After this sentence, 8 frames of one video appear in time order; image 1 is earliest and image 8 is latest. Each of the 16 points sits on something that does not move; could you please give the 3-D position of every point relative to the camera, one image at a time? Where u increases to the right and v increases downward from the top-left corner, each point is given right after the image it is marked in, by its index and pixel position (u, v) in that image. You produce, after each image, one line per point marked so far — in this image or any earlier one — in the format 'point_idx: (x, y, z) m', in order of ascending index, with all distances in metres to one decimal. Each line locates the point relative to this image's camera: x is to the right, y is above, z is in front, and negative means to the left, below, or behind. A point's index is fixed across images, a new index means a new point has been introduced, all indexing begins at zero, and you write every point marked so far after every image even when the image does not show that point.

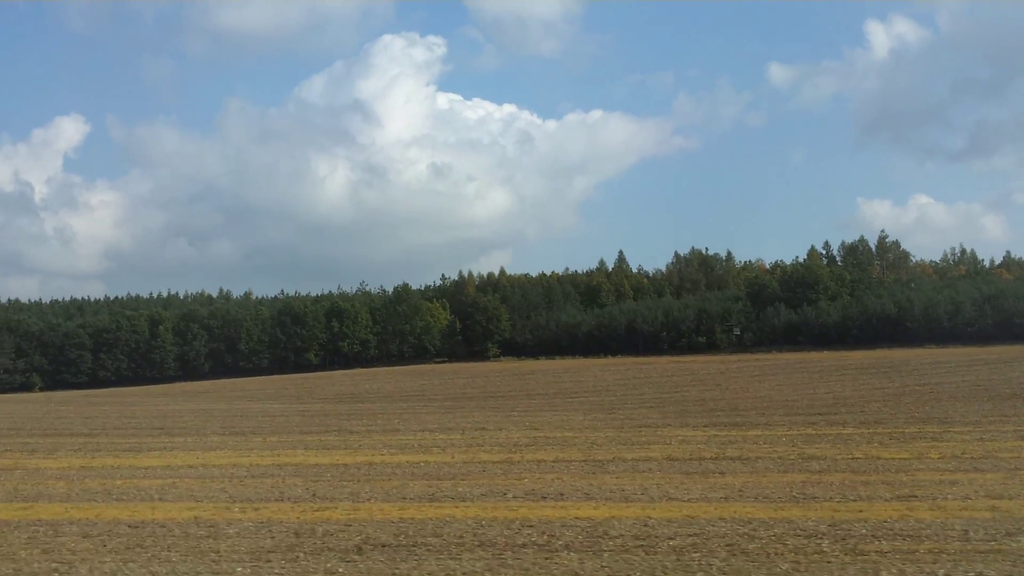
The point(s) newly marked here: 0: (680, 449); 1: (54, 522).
0: (+3.2, -3.1, +17.9) m
1: (-4.8, -2.5, +9.9) m
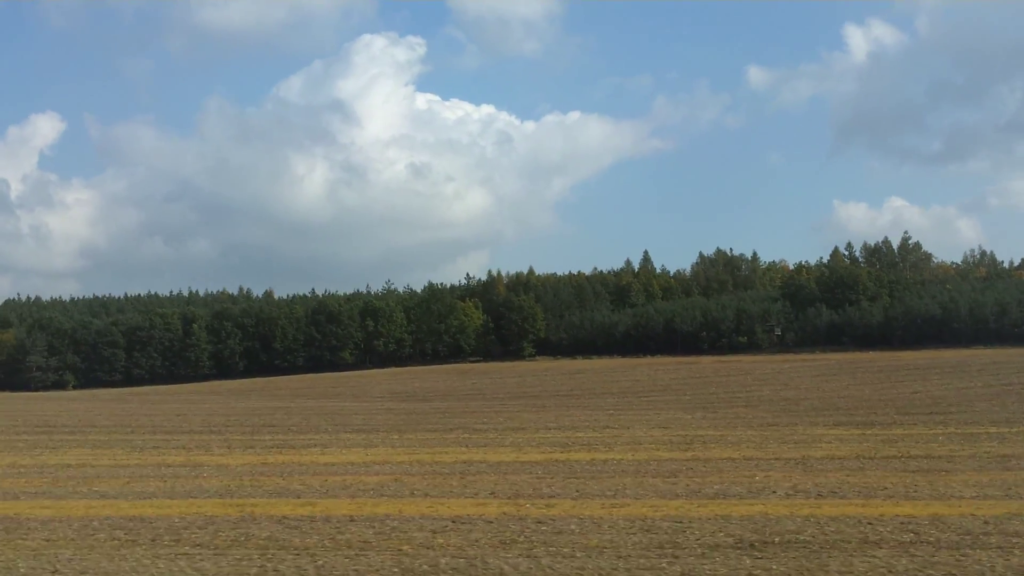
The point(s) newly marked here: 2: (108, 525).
0: (+6.5, -3.0, +17.8) m
1: (-1.4, -2.4, +9.8) m
2: (-4.1, -2.4, +9.5) m
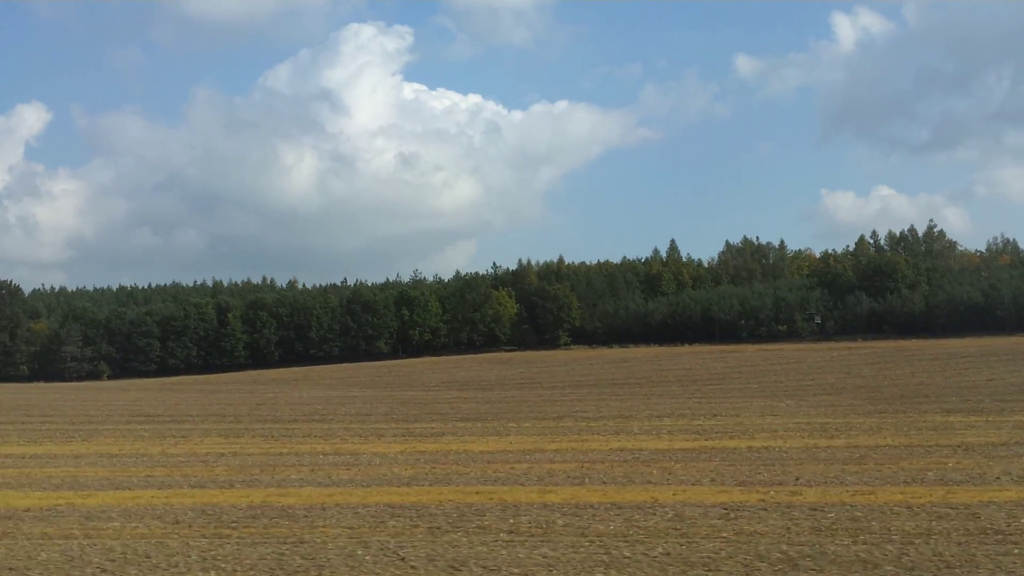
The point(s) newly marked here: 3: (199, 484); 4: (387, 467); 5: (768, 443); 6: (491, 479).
0: (+9.2, -2.8, +17.8) m
1: (+1.4, -2.3, +9.7) m
2: (-1.3, -2.3, +9.4) m
3: (-4.2, -2.6, +12.7) m
4: (-2.0, -2.8, +14.5) m
5: (+4.8, -2.8, +17.2) m
6: (-0.3, -2.5, +12.3) m
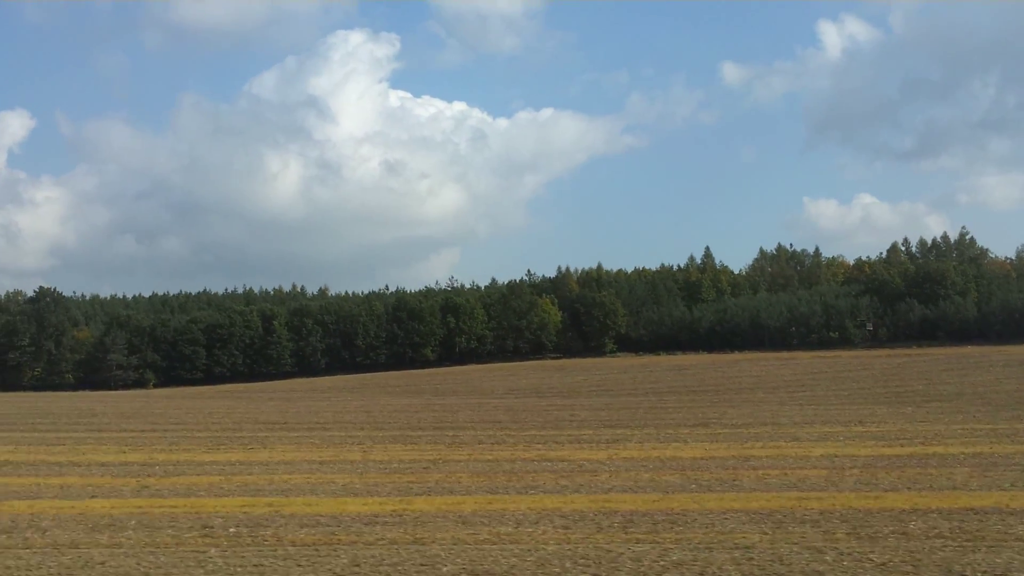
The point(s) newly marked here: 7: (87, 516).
0: (+12.9, -2.9, +17.9) m
1: (+5.2, -2.3, +9.7) m
2: (+2.5, -2.3, +9.4) m
3: (-0.5, -2.7, +12.6) m
4: (+1.8, -2.9, +14.4) m
5: (+8.5, -2.9, +17.2) m
6: (+3.5, -2.6, +12.2) m
7: (-4.8, -2.5, +10.5) m
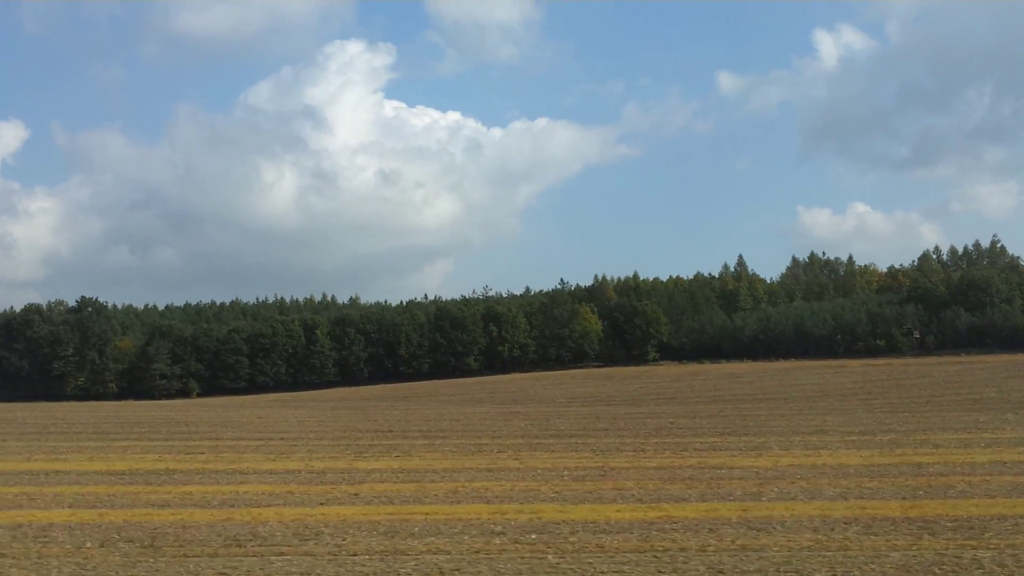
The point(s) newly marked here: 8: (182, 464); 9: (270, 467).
0: (+15.9, -3.0, +17.9) m
1: (+8.1, -2.4, +9.7) m
2: (+5.5, -2.4, +9.4) m
3: (+2.5, -2.8, +12.6) m
4: (+4.7, -3.0, +14.5) m
5: (+11.5, -3.1, +17.2) m
6: (+6.5, -2.7, +12.3) m
7: (-1.8, -2.6, +10.5) m
8: (-6.5, -3.4, +18.2) m
9: (-4.7, -3.4, +17.7) m
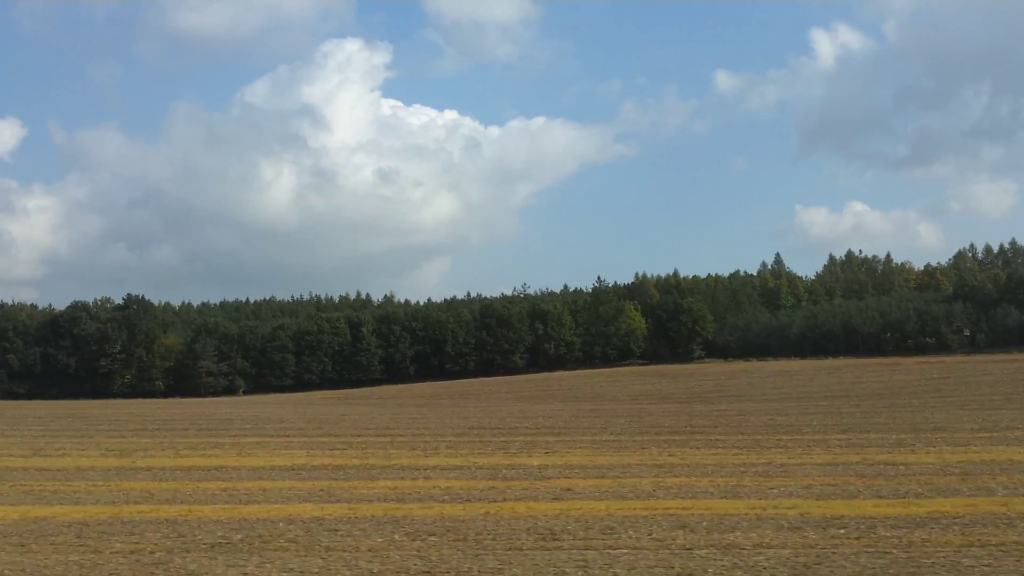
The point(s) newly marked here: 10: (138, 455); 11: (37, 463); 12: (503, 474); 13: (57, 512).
0: (+19.0, -2.9, +17.9) m
1: (+11.2, -2.3, +9.7) m
2: (+8.6, -2.3, +9.4) m
3: (+5.6, -2.8, +12.7) m
4: (+7.8, -2.9, +14.5) m
5: (+14.6, -3.0, +17.2) m
6: (+9.6, -2.6, +12.3) m
7: (+1.3, -2.6, +10.6) m
8: (-3.4, -3.4, +18.3) m
9: (-1.6, -3.3, +17.8) m
10: (-8.0, -3.4, +19.3) m
11: (-9.5, -3.4, +18.1) m
12: (0.0, -3.2, +16.1) m
13: (-5.6, -2.7, +11.5) m
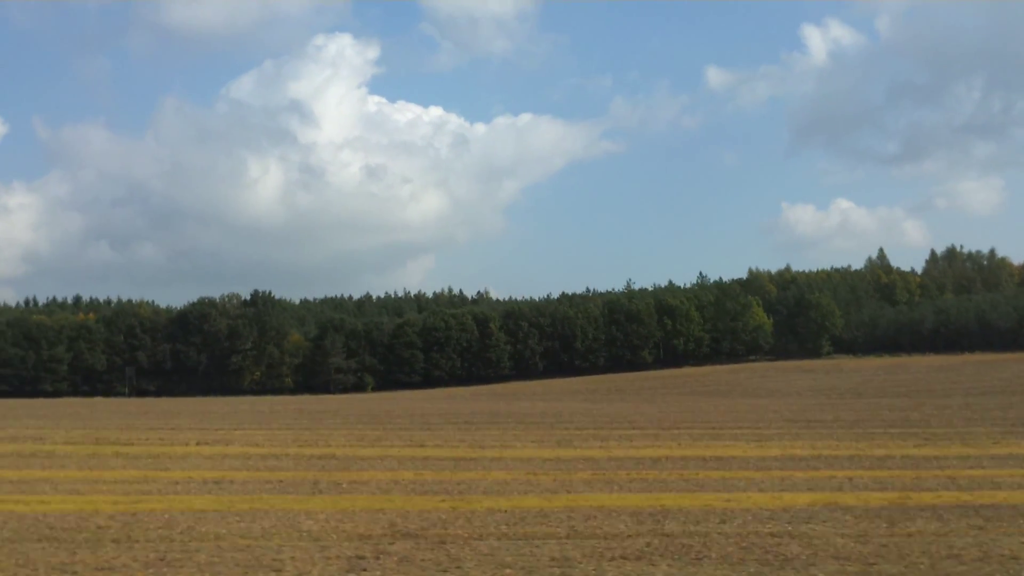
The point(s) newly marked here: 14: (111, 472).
0: (+28.1, -2.7, +17.8) m
1: (+20.4, -2.1, +9.6) m
2: (+17.7, -2.1, +9.3) m
3: (+14.7, -2.5, +12.5) m
4: (+17.0, -2.7, +14.4) m
5: (+23.7, -2.8, +17.1) m
6: (+18.7, -2.4, +12.2) m
7: (+10.4, -2.4, +10.4) m
8: (+5.7, -3.1, +18.1) m
9: (+7.5, -3.1, +17.6) m
10: (+1.2, -3.2, +19.1) m
11: (-0.3, -3.2, +17.9) m
12: (+9.1, -3.0, +15.9) m
13: (+3.6, -2.5, +11.3) m
14: (-6.4, -2.9, +14.9) m
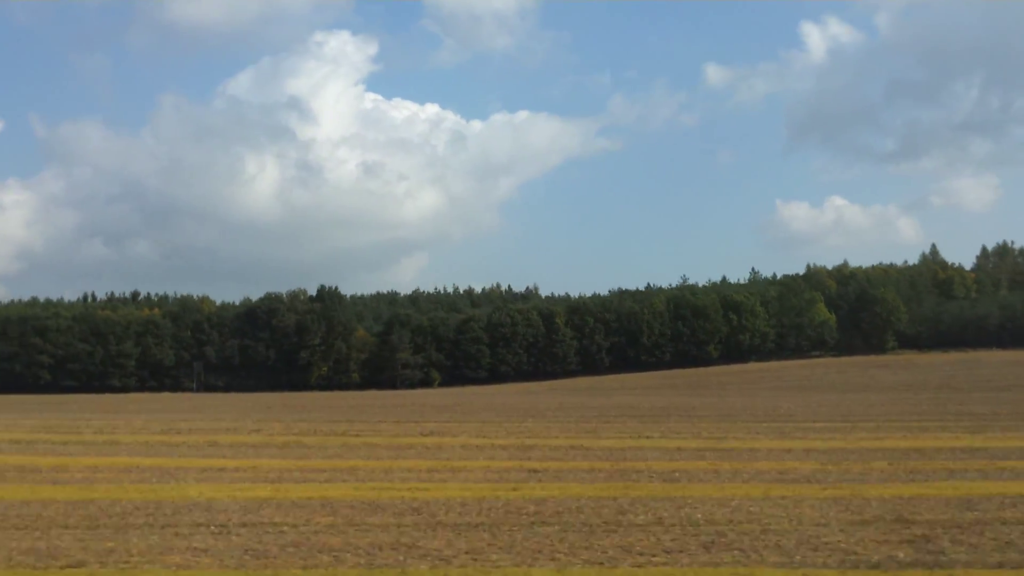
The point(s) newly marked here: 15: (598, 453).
0: (+32.7, -2.5, +17.9) m
1: (+25.0, -1.9, +9.7) m
2: (+22.4, -1.9, +9.3) m
3: (+19.4, -2.4, +12.5) m
4: (+21.6, -2.5, +14.4) m
5: (+28.3, -2.6, +17.2) m
6: (+23.3, -2.2, +12.2) m
7: (+15.0, -2.2, +10.4) m
8: (+10.3, -3.0, +18.1) m
9: (+12.2, -2.9, +17.6) m
10: (+5.8, -3.0, +19.1) m
11: (+4.3, -3.0, +17.9) m
12: (+13.7, -2.8, +15.9) m
13: (+8.2, -2.4, +11.3) m
14: (-1.8, -2.8, +14.9) m
15: (+1.5, -2.9, +16.4) m
